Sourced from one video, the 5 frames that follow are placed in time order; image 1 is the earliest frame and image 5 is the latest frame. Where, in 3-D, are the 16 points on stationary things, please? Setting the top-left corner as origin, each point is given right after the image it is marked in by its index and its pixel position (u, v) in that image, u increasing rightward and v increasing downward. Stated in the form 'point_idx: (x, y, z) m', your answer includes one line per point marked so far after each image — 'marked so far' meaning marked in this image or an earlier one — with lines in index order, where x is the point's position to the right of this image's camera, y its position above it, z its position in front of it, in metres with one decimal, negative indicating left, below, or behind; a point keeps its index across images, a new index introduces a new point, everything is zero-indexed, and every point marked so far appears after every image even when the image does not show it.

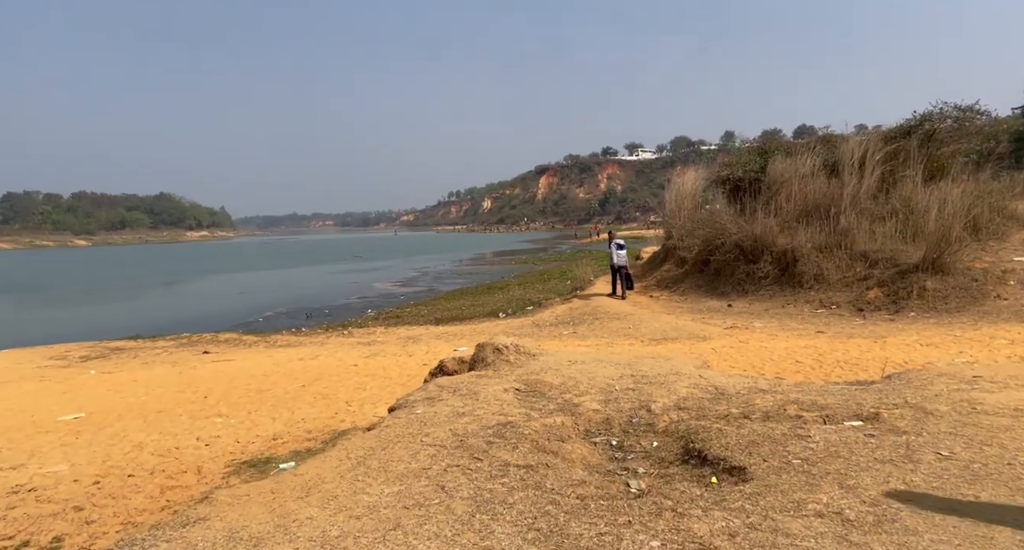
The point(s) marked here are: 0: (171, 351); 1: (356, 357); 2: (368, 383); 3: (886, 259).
0: (-6.8, -1.5, +12.9) m
1: (-2.6, -1.4, +11.0) m
2: (-2.0, -1.5, +9.0) m
3: (+7.2, +0.3, +12.5) m
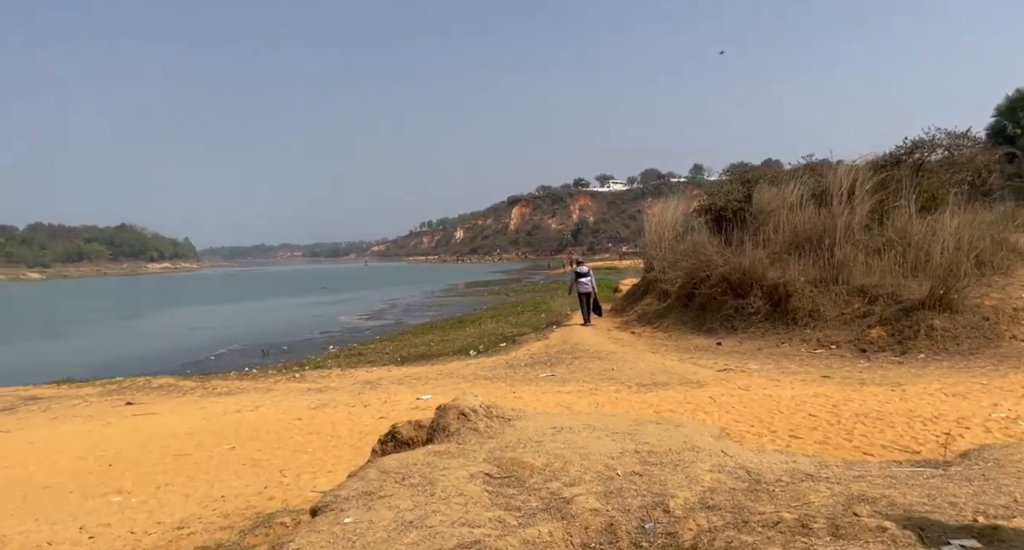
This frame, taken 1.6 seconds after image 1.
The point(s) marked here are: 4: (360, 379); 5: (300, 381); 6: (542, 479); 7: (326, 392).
0: (-7.3, -2.2, +11.3) m
1: (-3.1, -2.0, +9.6) m
2: (-2.3, -2.0, +7.6) m
3: (+6.7, -0.3, +11.6) m
4: (-2.9, -2.0, +12.5) m
5: (-4.2, -2.1, +12.8) m
6: (+0.2, -1.2, +3.8) m
7: (-3.1, -2.0, +10.9) m
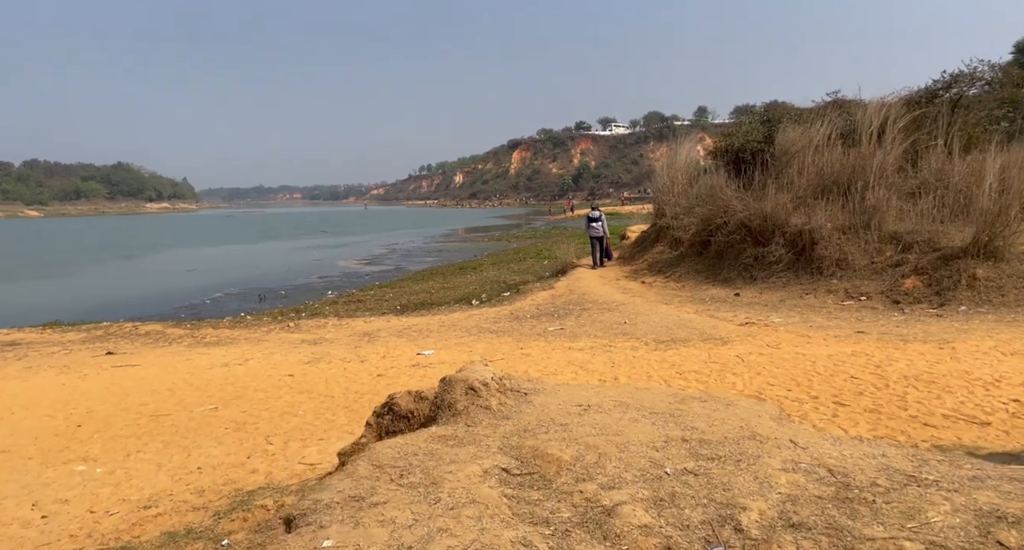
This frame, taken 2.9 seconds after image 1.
0: (-7.2, -1.2, +10.6) m
1: (-3.0, -1.2, +8.9) m
2: (-2.2, -1.4, +6.9) m
3: (+6.8, +0.5, +10.8) m
4: (-2.8, -1.0, +11.8) m
5: (-4.1, -1.0, +12.1) m
6: (+0.3, -0.9, +3.0) m
7: (-3.0, -1.1, +10.2) m
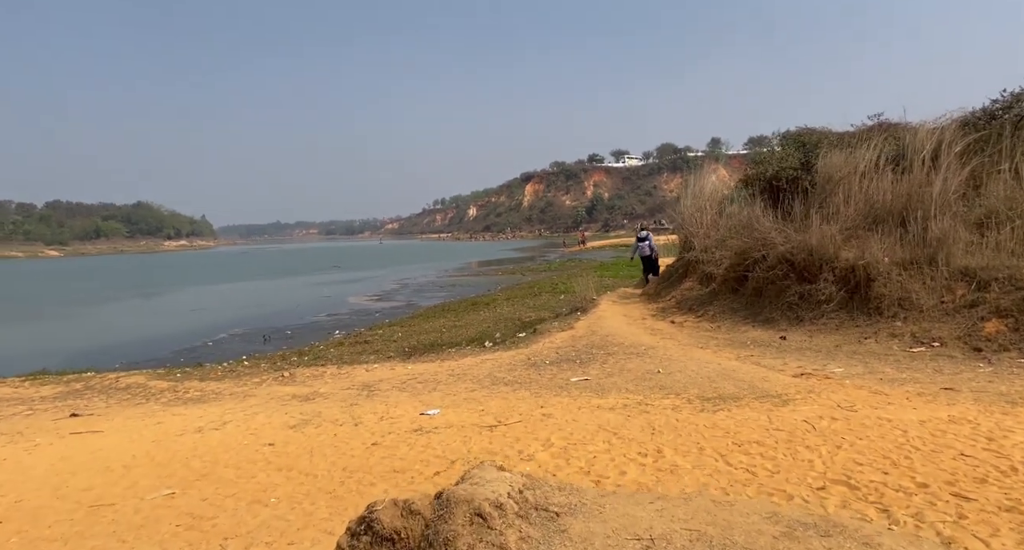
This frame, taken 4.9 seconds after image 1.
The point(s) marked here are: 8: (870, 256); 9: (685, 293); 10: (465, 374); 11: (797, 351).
0: (-6.9, -2.0, +9.4) m
1: (-2.7, -1.8, +7.7) m
2: (-2.1, -1.9, +5.6) m
3: (+7.1, -0.1, +9.4) m
4: (-2.5, -1.7, +10.5) m
5: (-3.8, -1.8, +10.9) m
6: (+0.4, -1.2, +1.7) m
7: (-2.8, -1.7, +9.0) m
8: (+5.9, +0.3, +10.7) m
9: (+4.0, -0.4, +14.9) m
10: (-0.8, -1.6, +10.8) m
11: (+4.4, -1.2, +10.1) m
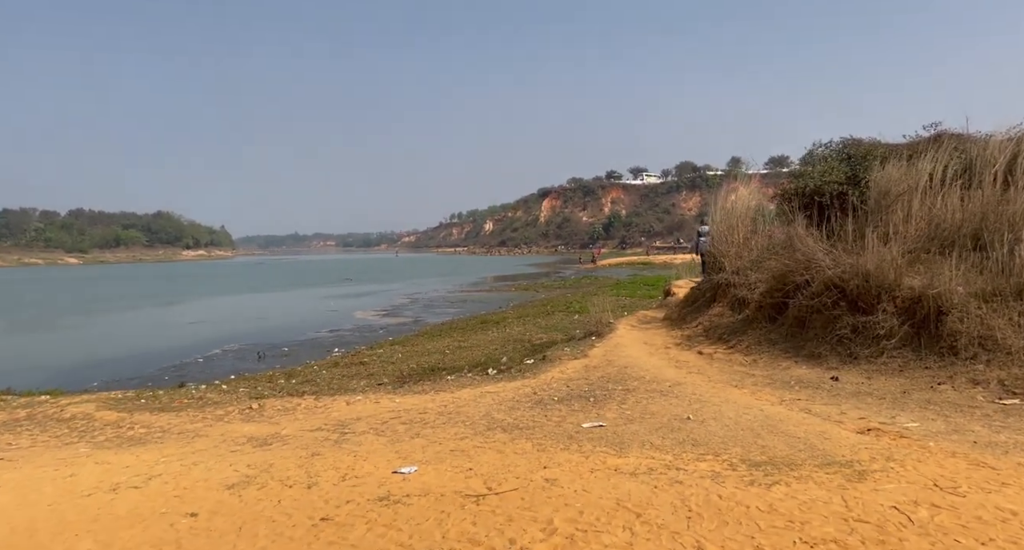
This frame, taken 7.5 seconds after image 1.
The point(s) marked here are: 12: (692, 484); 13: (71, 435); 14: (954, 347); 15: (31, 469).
0: (-6.9, -2.1, +8.0) m
1: (-2.8, -2.0, +6.1) m
2: (-2.2, -2.0, +4.1) m
3: (+7.1, -0.5, +7.7) m
4: (-2.5, -2.0, +9.0) m
5: (-3.7, -2.1, +9.4) m
6: (+0.2, -1.3, +0.1) m
7: (-2.8, -2.0, +7.5) m
8: (+5.9, -0.1, +9.0) m
9: (+4.1, -0.9, +13.2) m
10: (-0.8, -1.9, +9.2) m
11: (+4.4, -1.6, +8.3) m
12: (+1.6, -1.8, +5.7) m
13: (-5.8, -2.1, +8.6) m
14: (+5.9, -0.9, +8.6) m
15: (-5.1, -2.0, +6.9) m
